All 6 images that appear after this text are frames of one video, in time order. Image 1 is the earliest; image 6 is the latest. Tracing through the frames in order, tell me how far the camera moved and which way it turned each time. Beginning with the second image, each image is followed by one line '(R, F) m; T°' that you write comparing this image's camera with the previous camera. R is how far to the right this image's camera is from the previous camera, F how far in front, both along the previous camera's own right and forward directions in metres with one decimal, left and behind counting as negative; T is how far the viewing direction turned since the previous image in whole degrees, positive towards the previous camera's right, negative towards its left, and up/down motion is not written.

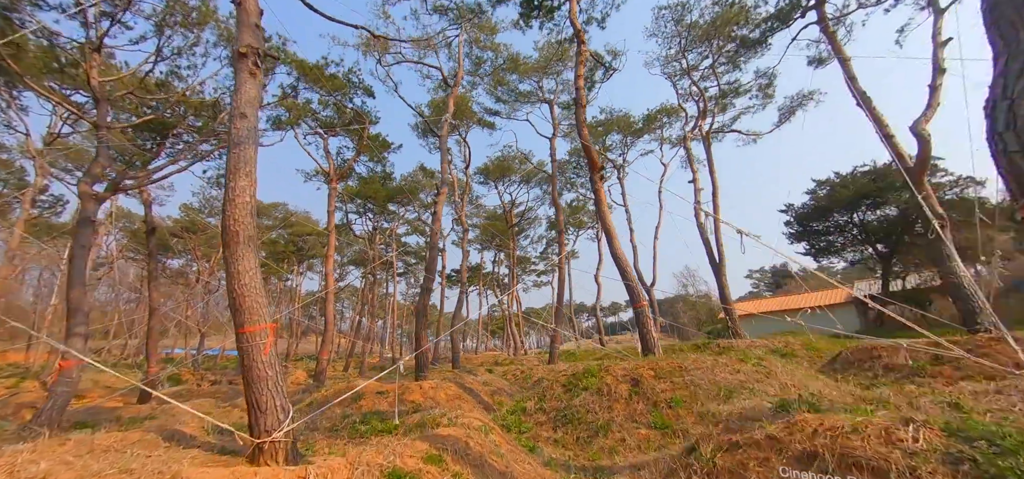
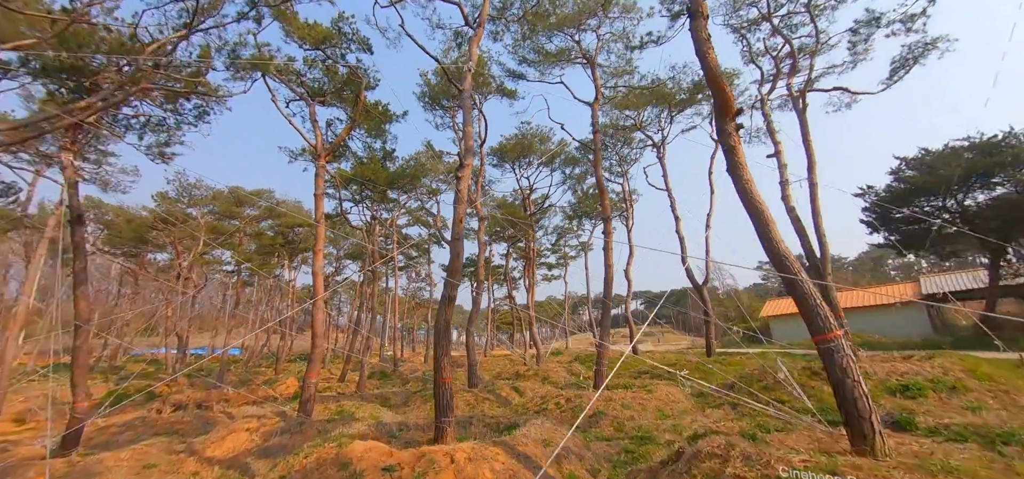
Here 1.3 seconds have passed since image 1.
(-0.7, +1.9) m; 0°
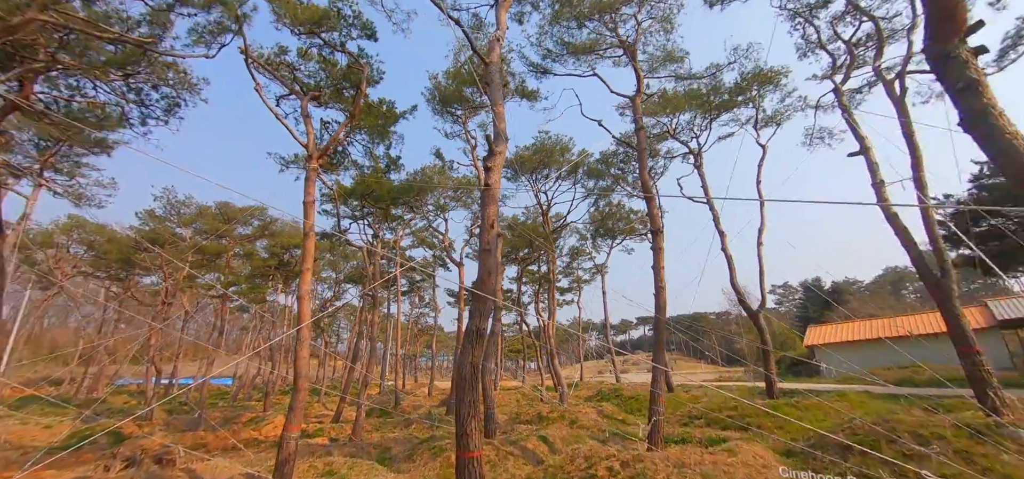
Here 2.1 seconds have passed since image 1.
(-0.4, +1.4) m; 0°
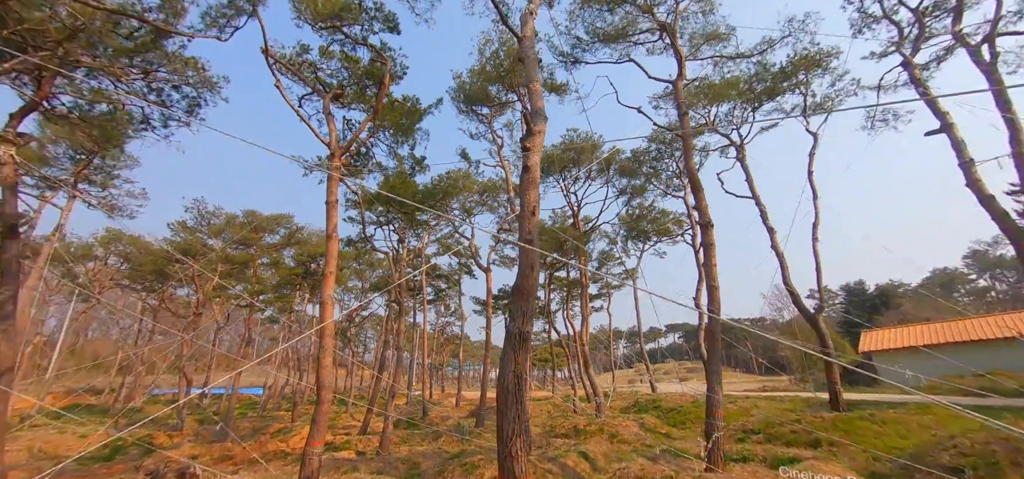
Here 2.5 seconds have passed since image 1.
(-0.2, +0.5) m; -3°
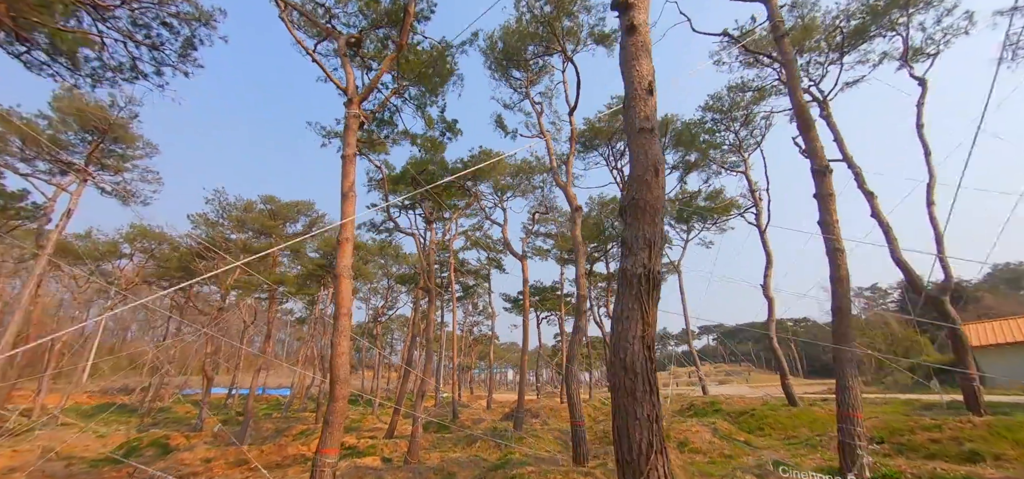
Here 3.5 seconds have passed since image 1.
(-0.4, +1.2) m; -3°
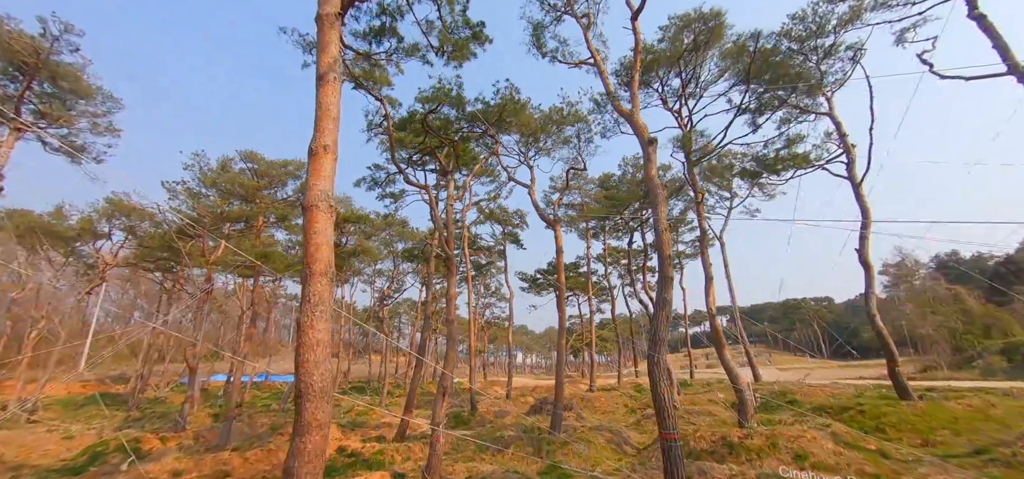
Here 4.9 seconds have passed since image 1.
(-0.6, +1.9) m; -1°
